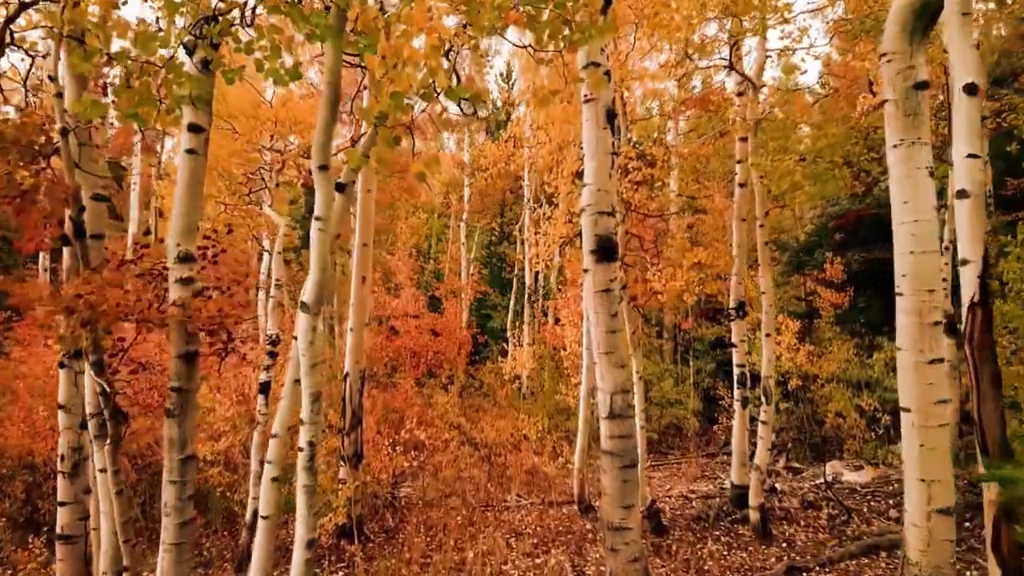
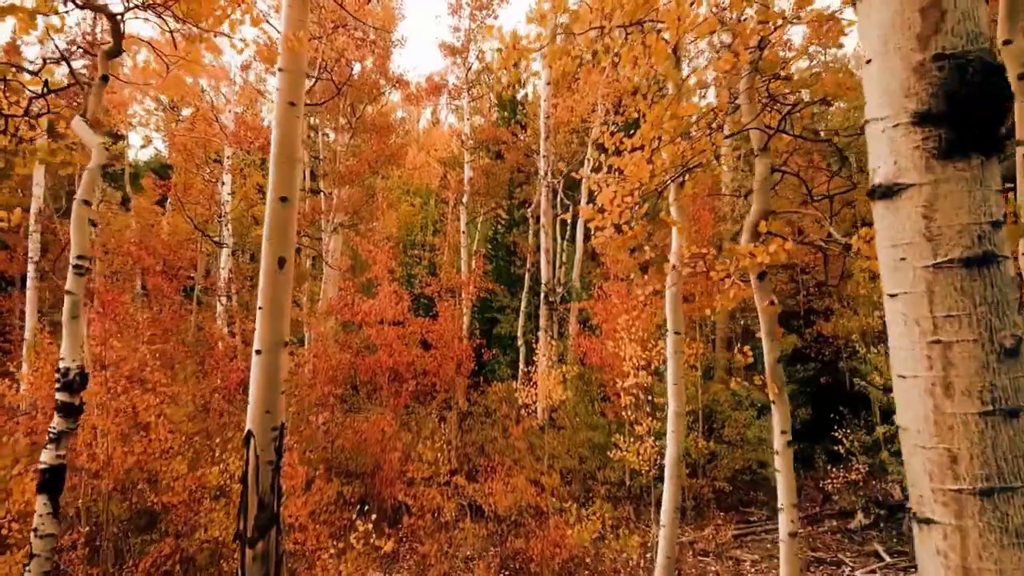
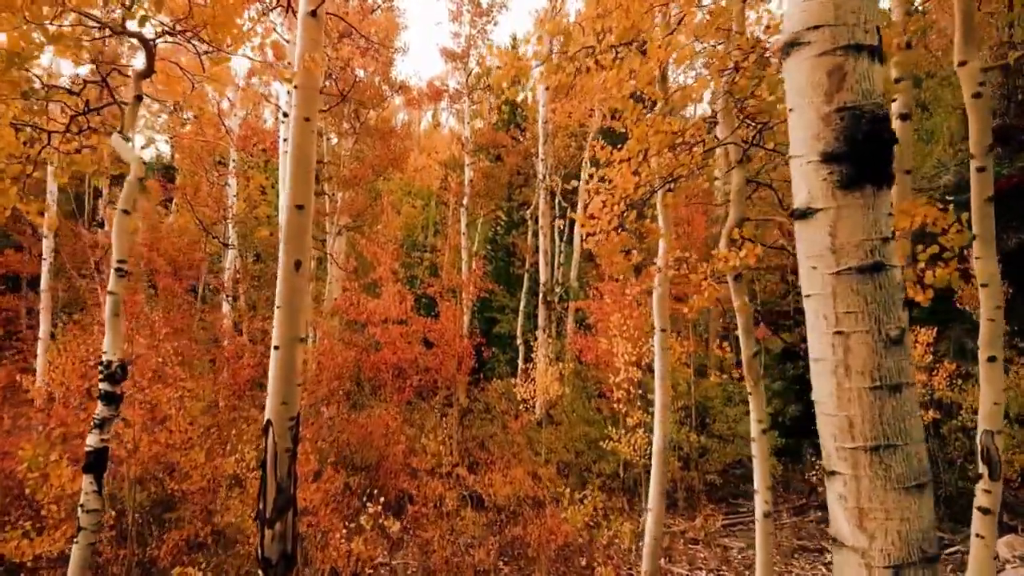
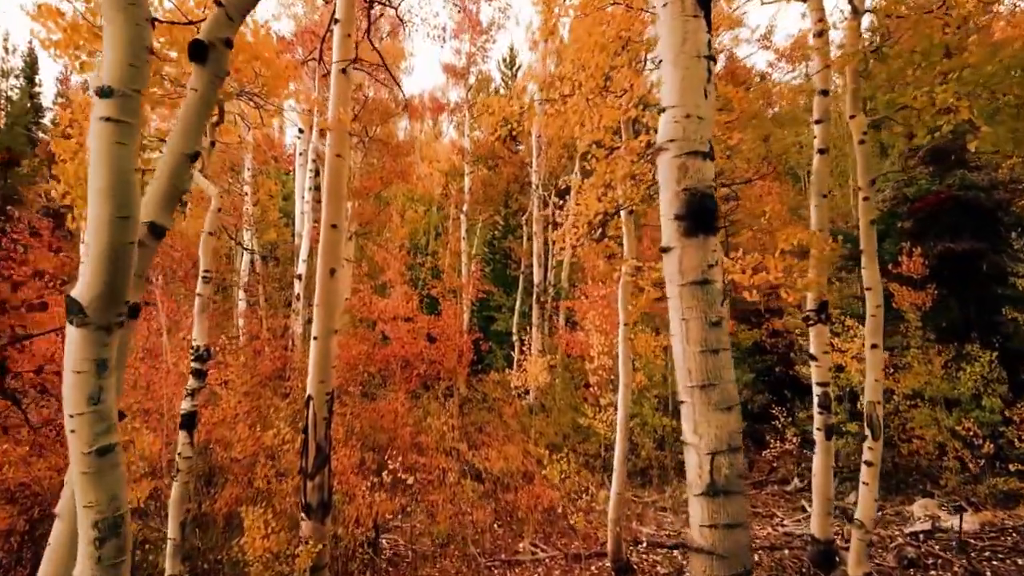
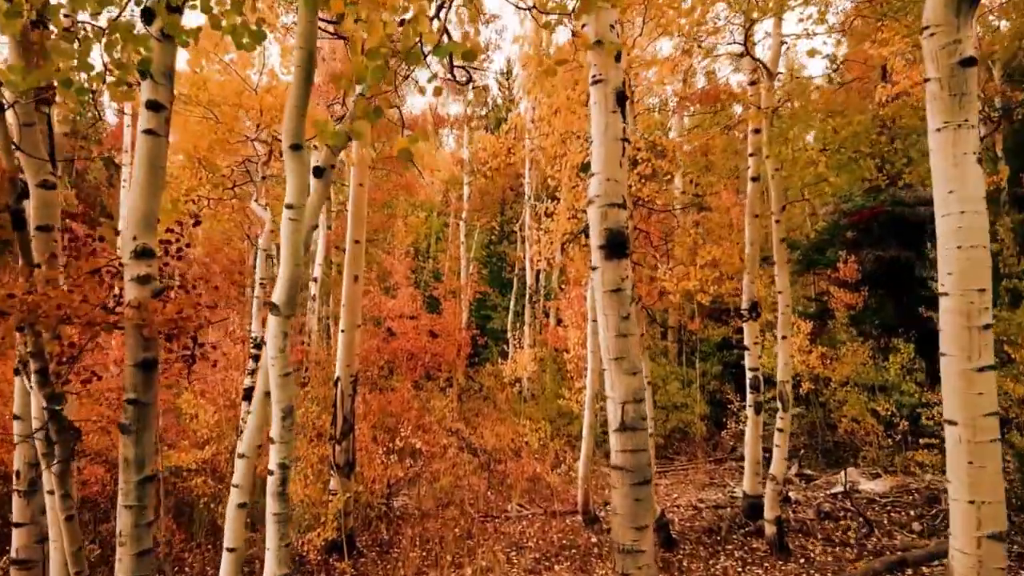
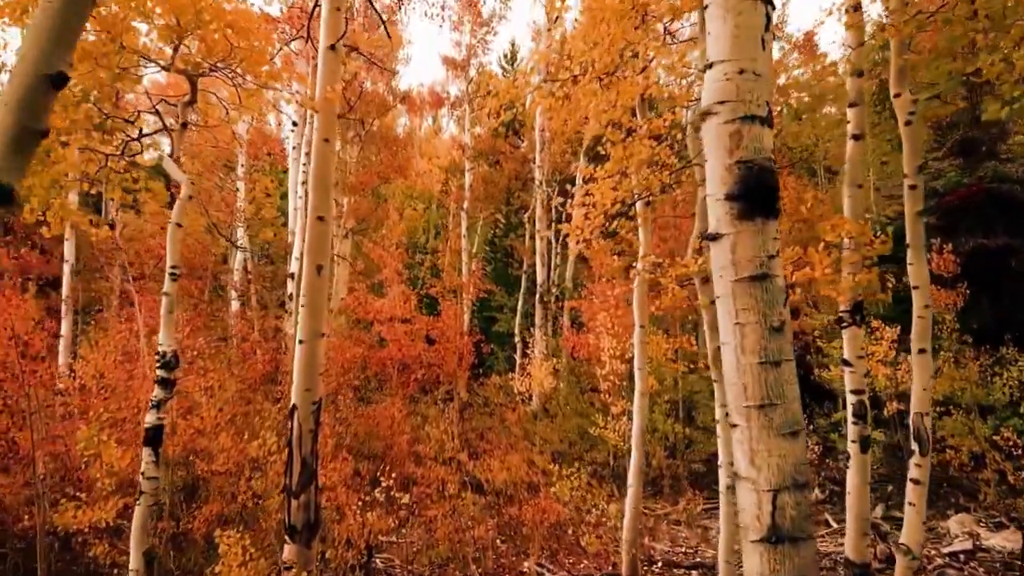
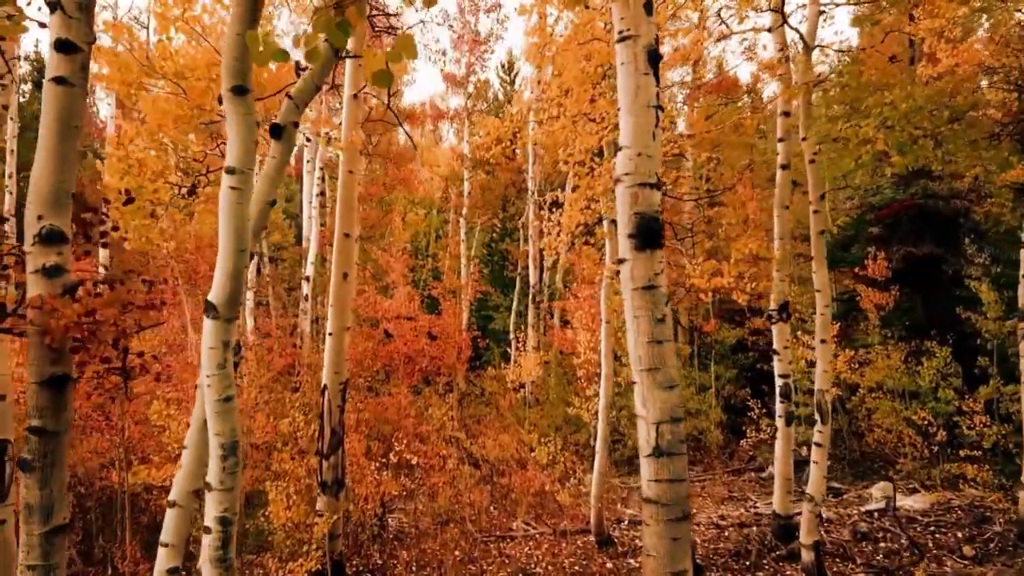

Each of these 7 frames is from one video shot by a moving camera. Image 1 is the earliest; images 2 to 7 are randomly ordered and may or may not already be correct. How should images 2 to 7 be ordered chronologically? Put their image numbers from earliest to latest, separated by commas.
5, 7, 4, 6, 3, 2
